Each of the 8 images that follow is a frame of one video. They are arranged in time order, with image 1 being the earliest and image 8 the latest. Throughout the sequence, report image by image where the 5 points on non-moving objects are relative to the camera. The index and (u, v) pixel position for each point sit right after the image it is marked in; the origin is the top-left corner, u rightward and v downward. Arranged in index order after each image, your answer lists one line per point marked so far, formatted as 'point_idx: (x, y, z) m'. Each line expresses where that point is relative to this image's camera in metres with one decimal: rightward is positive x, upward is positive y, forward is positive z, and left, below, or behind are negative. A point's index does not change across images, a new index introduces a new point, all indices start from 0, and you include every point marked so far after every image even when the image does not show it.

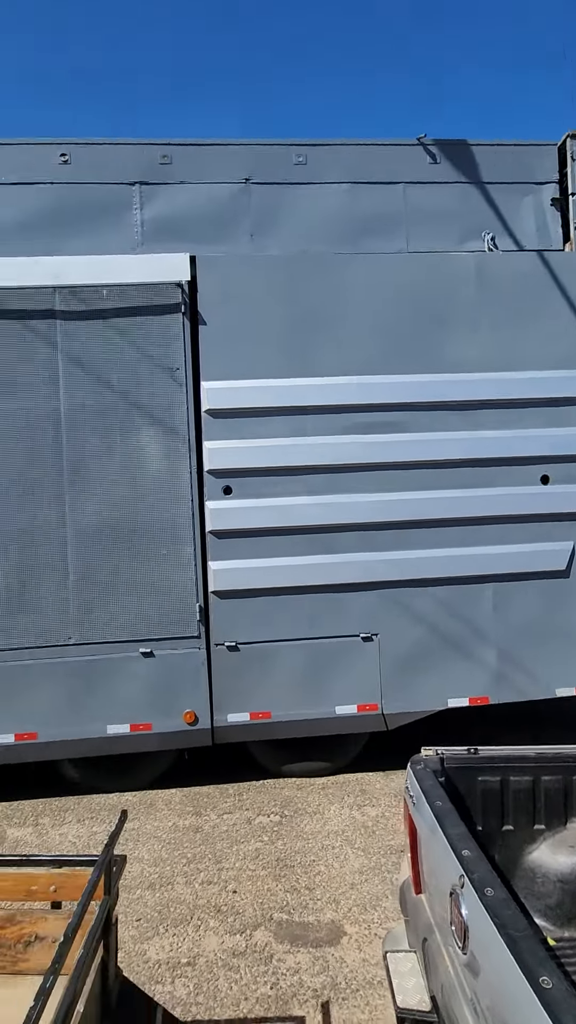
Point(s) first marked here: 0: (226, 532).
0: (-0.6, -0.2, +5.1) m
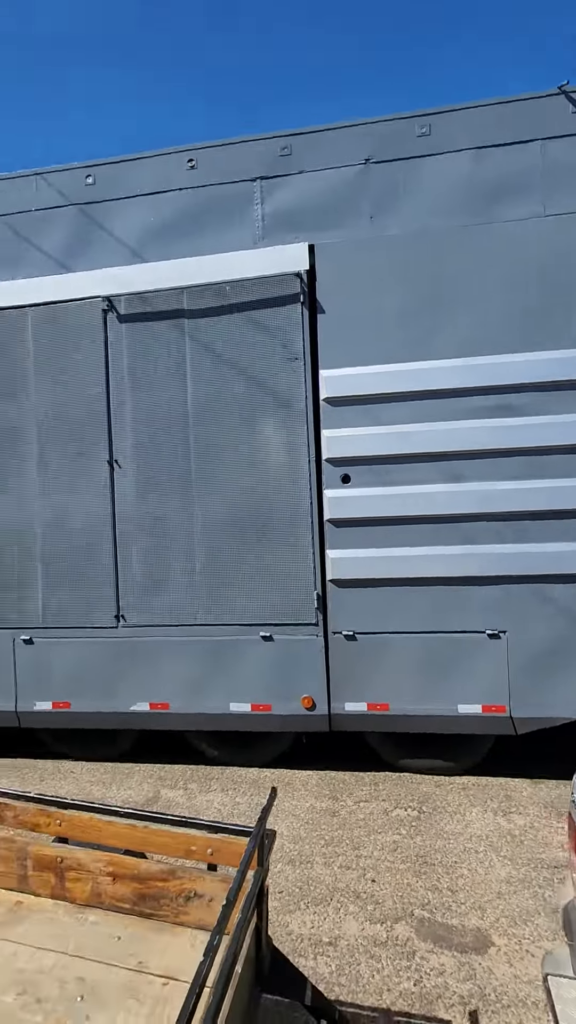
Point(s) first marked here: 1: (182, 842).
0: (+0.7, -0.1, +5.1) m
1: (-0.5, -1.7, +2.7) m
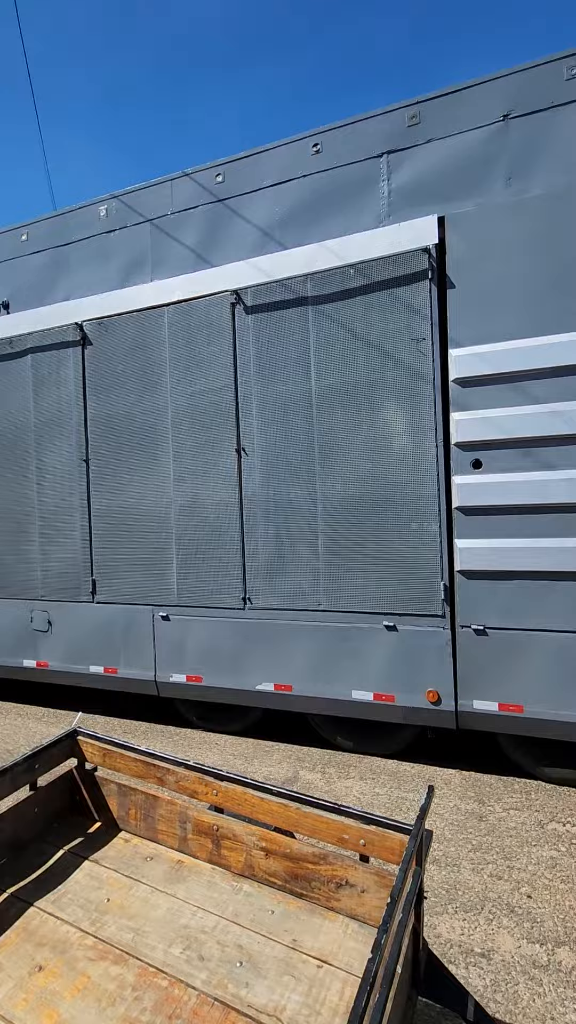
0: (+1.9, 0.0, +4.7) m
1: (+0.2, -1.6, +2.6) m
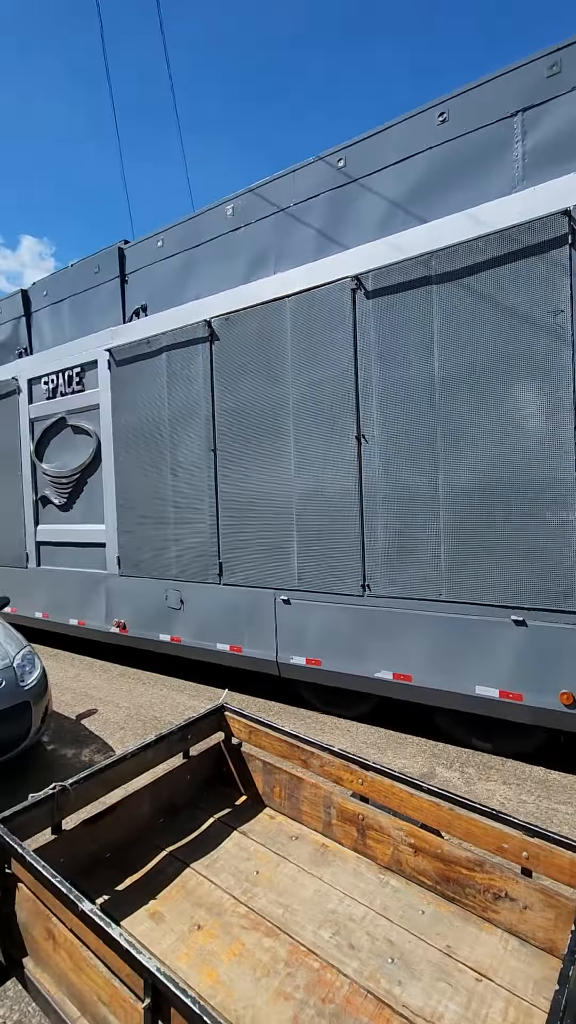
0: (+3.1, +0.2, +4.0) m
1: (+1.0, -1.5, +2.5) m
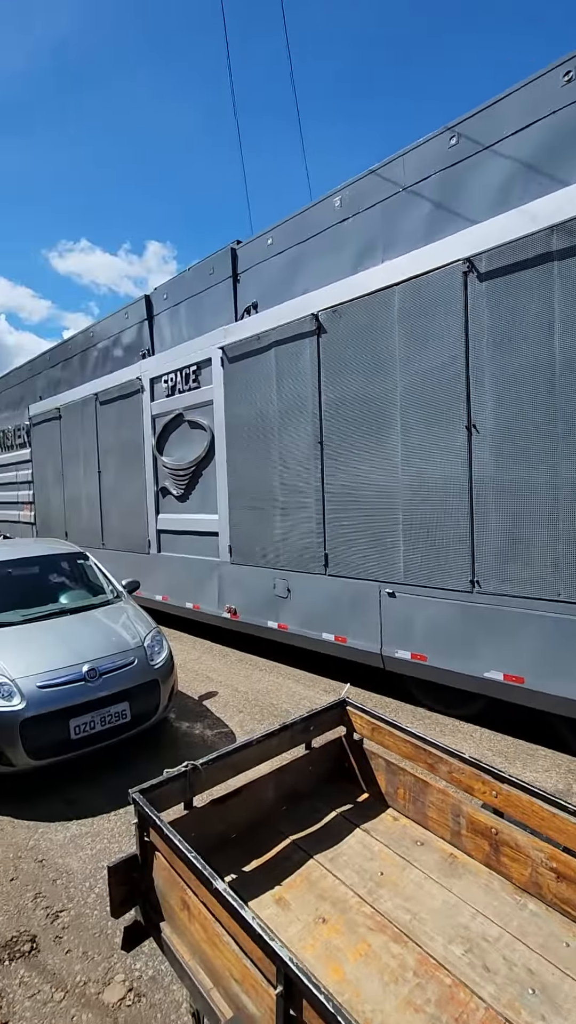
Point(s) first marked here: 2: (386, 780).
0: (+3.9, +0.2, +3.3) m
1: (+1.6, -1.5, +2.2) m
2: (+0.6, -1.6, +3.2) m
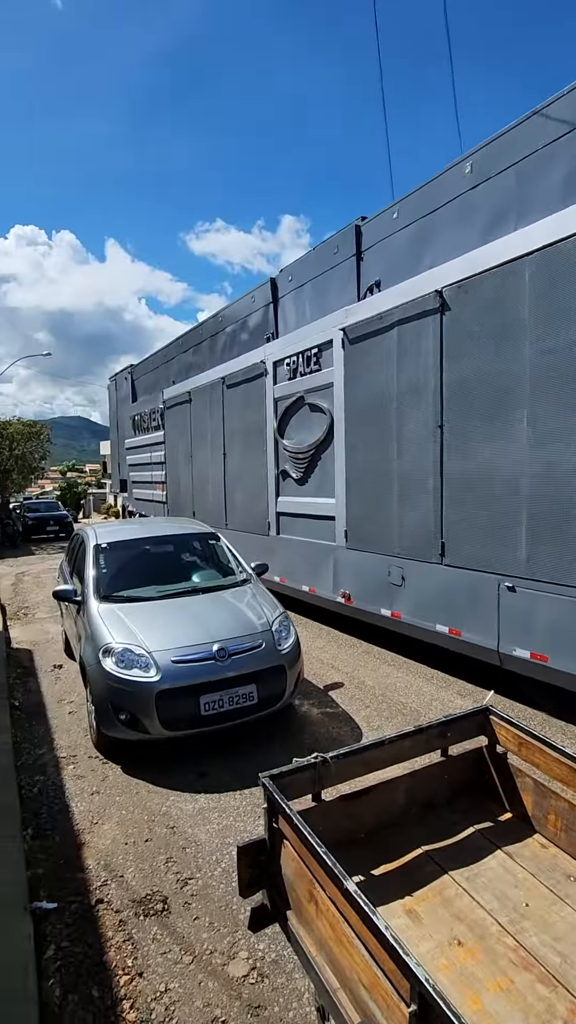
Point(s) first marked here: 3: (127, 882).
0: (+4.7, +0.1, +2.2) m
1: (+2.1, -1.5, +1.7) m
2: (+1.3, -1.6, +2.9) m
3: (-0.9, -2.1, +3.0) m
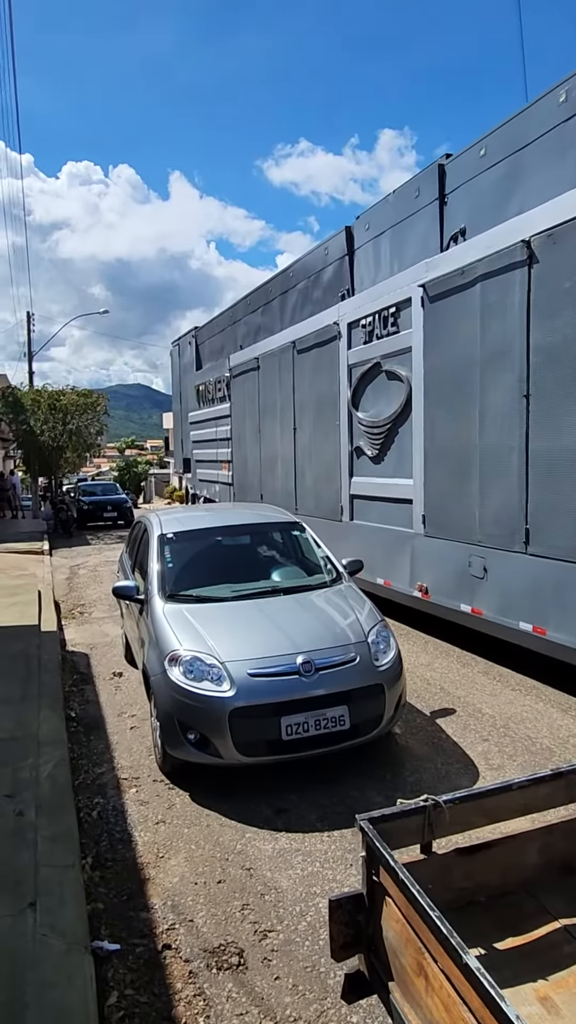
0: (+5.1, +0.1, +1.1) m
1: (+2.4, -1.6, +0.9) m
2: (+1.8, -1.6, +2.2) m
3: (-0.4, -2.0, +2.5) m
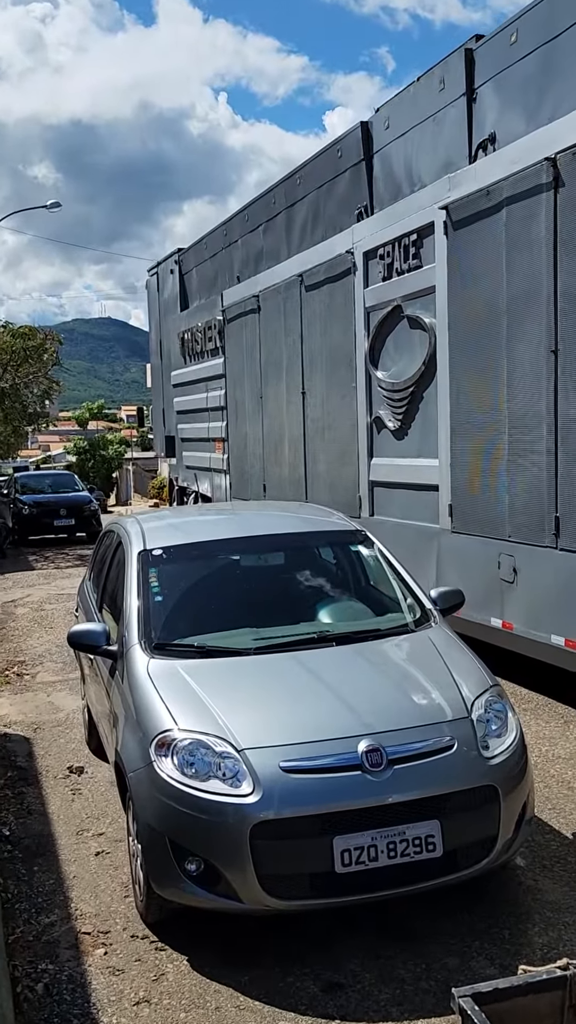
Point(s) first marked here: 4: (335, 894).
0: (+5.3, 0.0, +0.2) m
1: (+2.7, -1.7, 0.0) m
2: (+2.0, -1.6, +1.2) m
3: (-0.2, -2.1, +1.6) m
4: (+0.2, -1.3, +1.8) m
